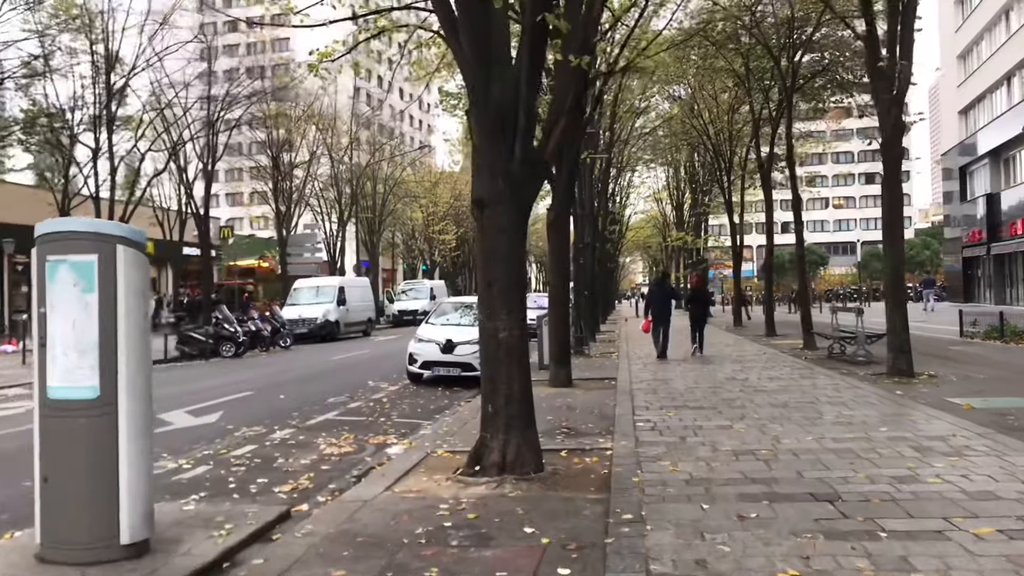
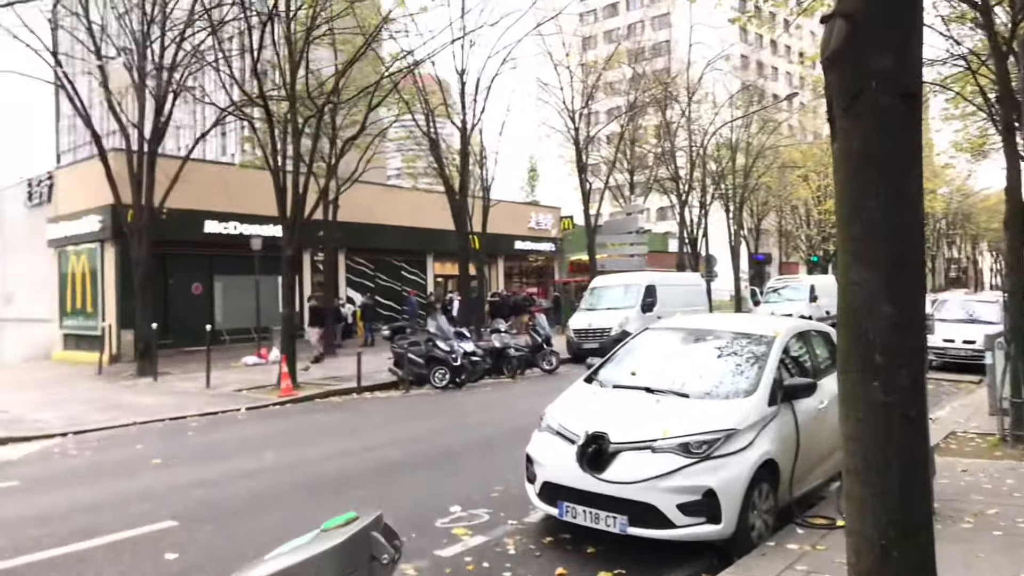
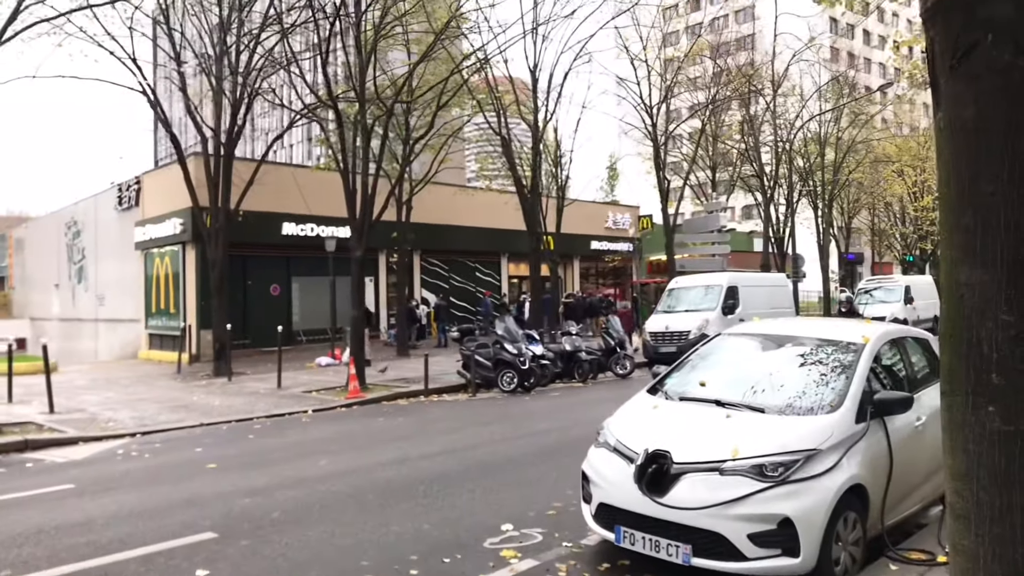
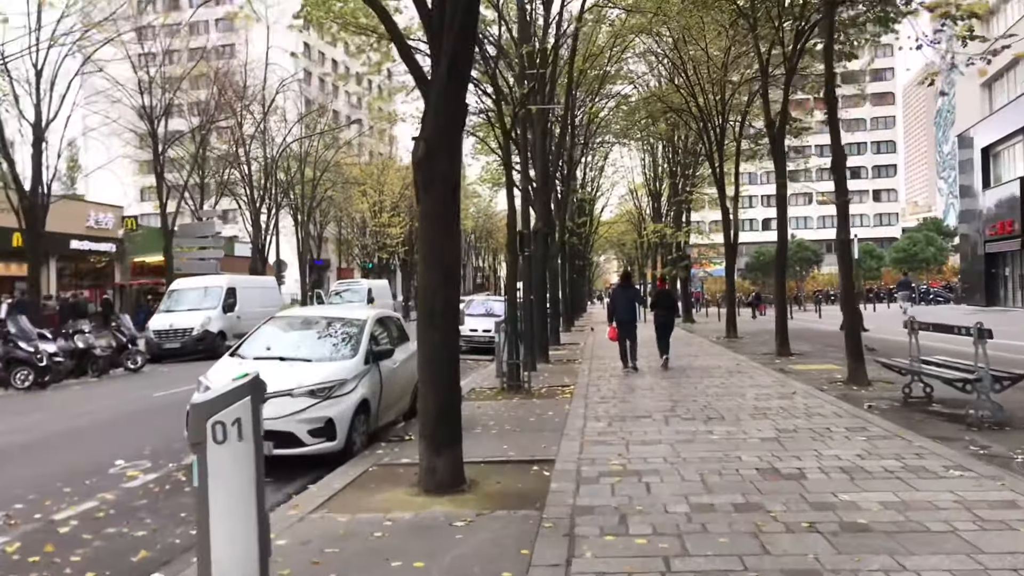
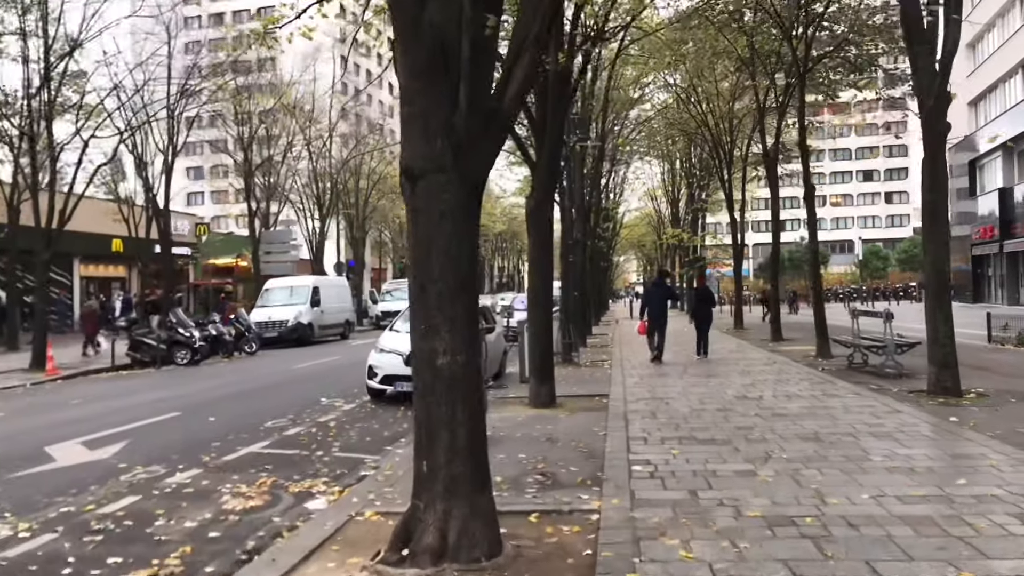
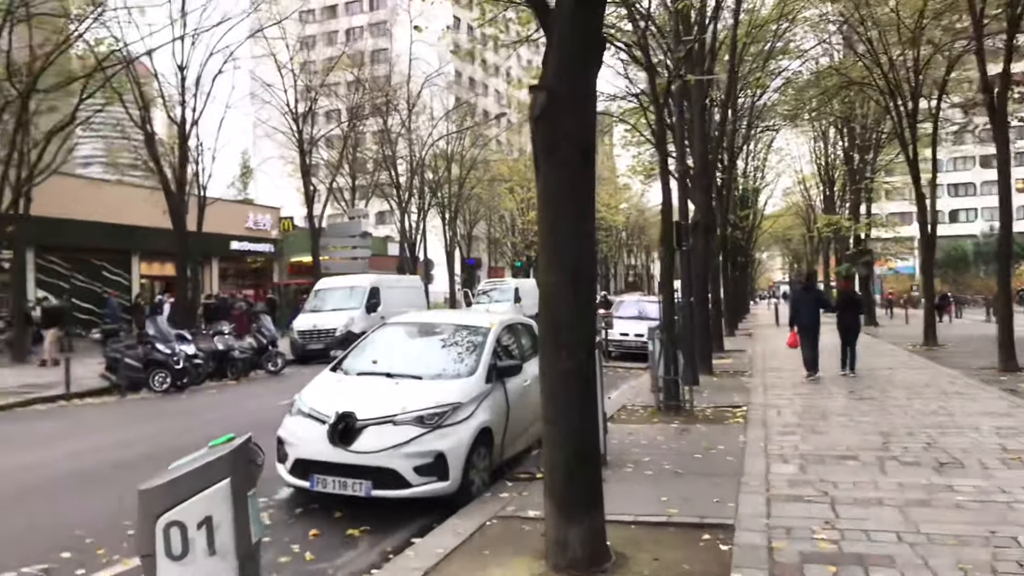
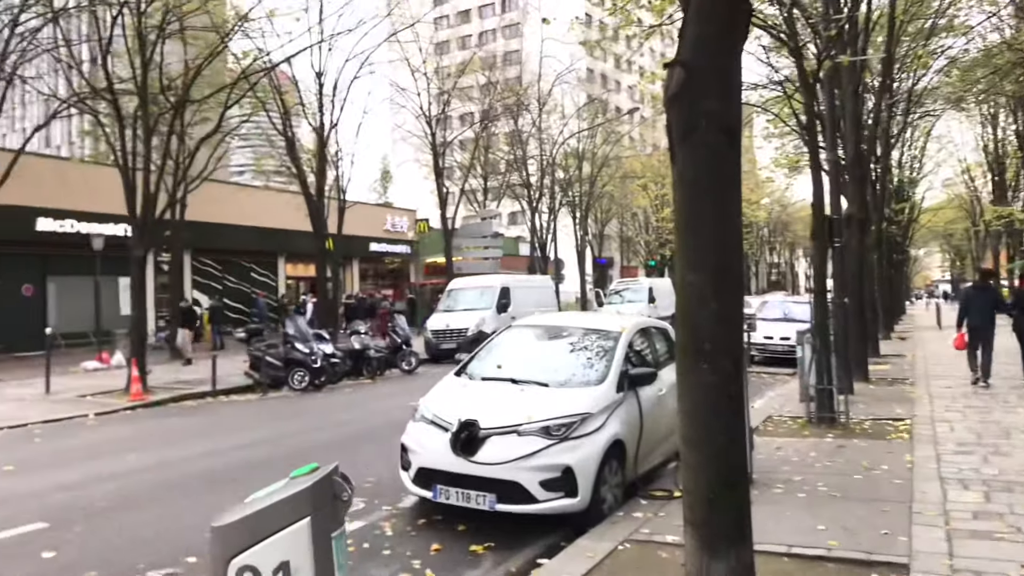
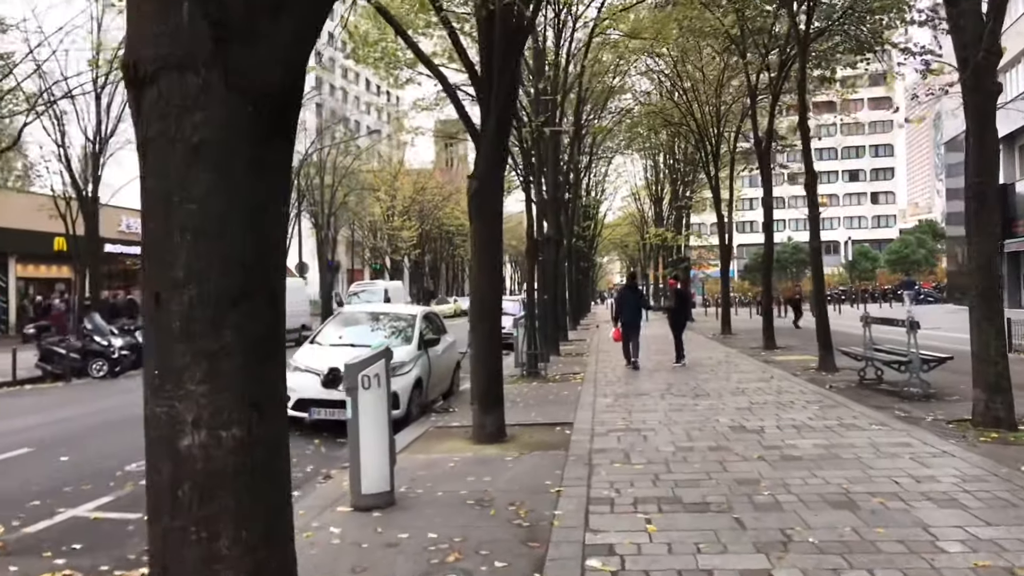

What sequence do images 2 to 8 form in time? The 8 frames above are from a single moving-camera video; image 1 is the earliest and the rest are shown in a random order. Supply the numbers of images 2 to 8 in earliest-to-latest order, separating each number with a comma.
5, 8, 4, 6, 7, 2, 3
